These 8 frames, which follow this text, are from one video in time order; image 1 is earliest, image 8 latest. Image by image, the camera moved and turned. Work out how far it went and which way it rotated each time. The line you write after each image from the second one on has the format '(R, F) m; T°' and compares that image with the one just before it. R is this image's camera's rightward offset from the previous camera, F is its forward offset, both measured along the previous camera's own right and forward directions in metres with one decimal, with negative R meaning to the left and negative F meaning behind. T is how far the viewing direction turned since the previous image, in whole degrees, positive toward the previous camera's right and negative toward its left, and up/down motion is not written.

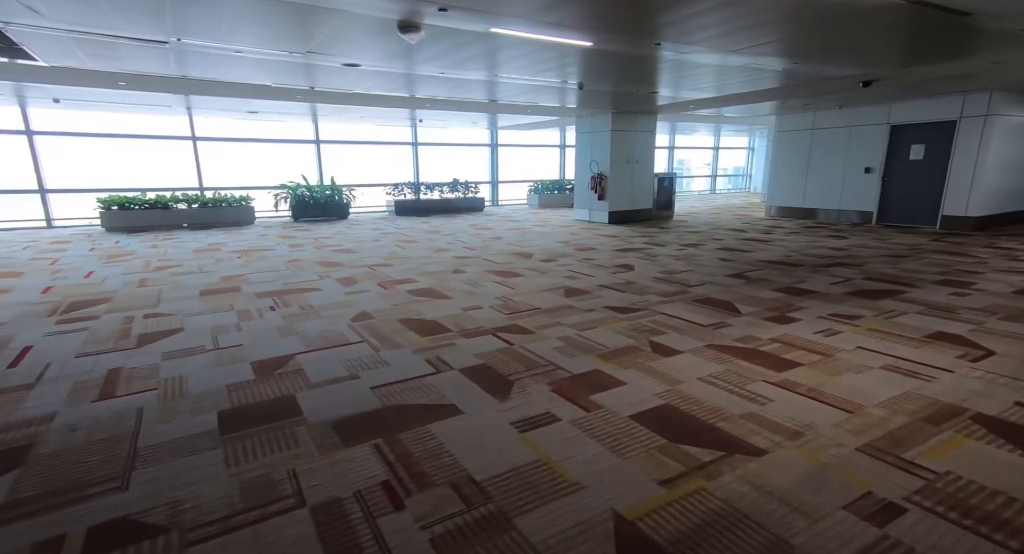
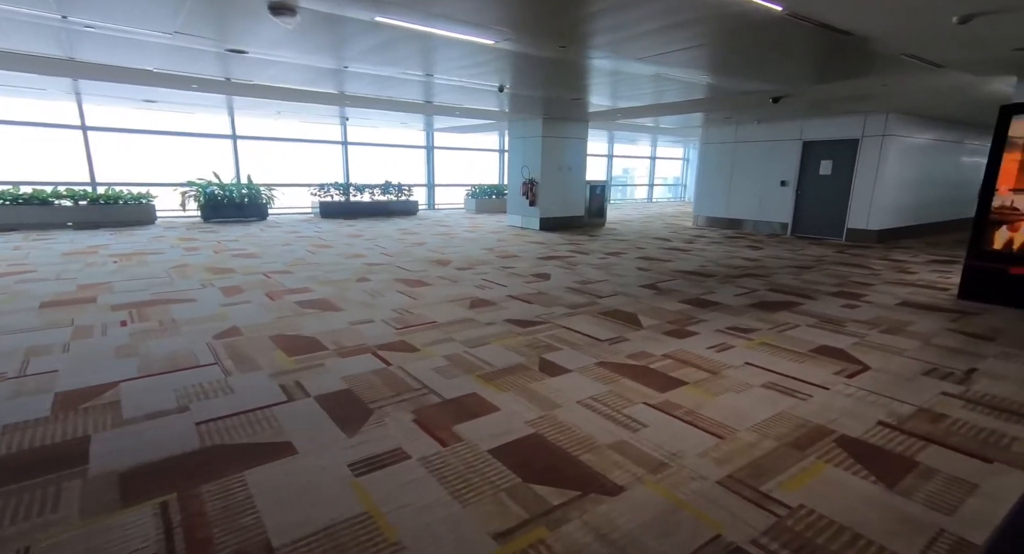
(+0.3, +0.1) m; +6°
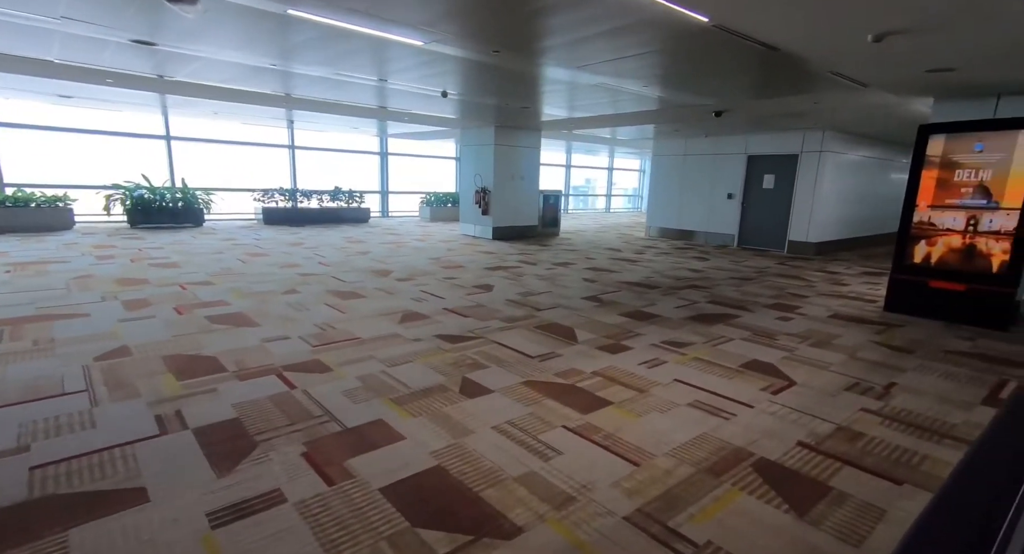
(+0.2, +0.1) m; +4°
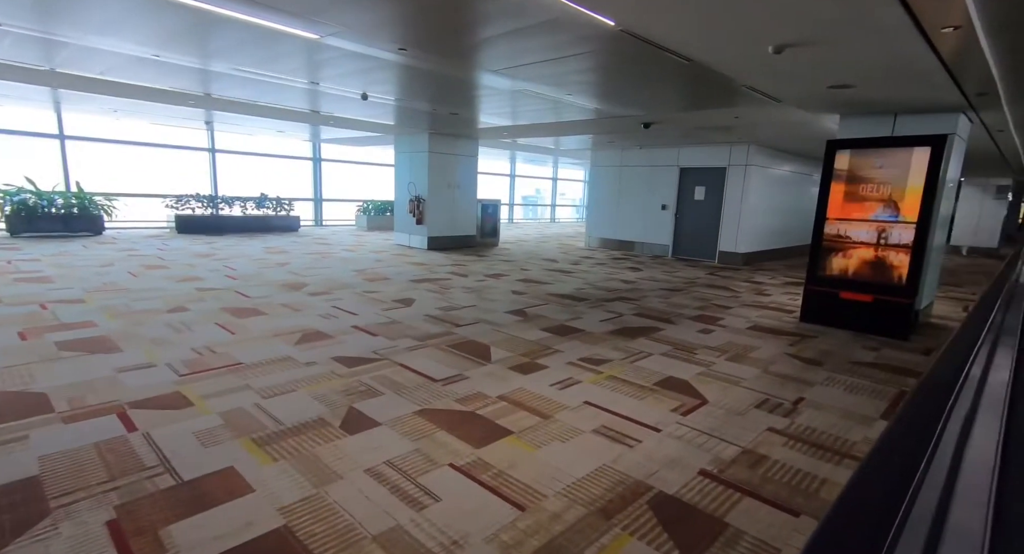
(+0.2, +0.2) m; +6°
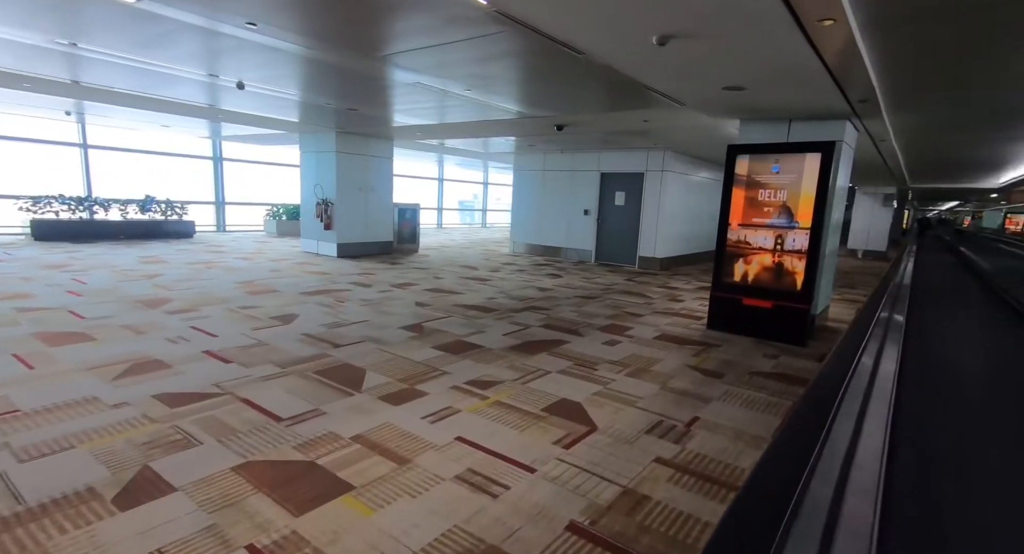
(+0.4, +0.4) m; +7°
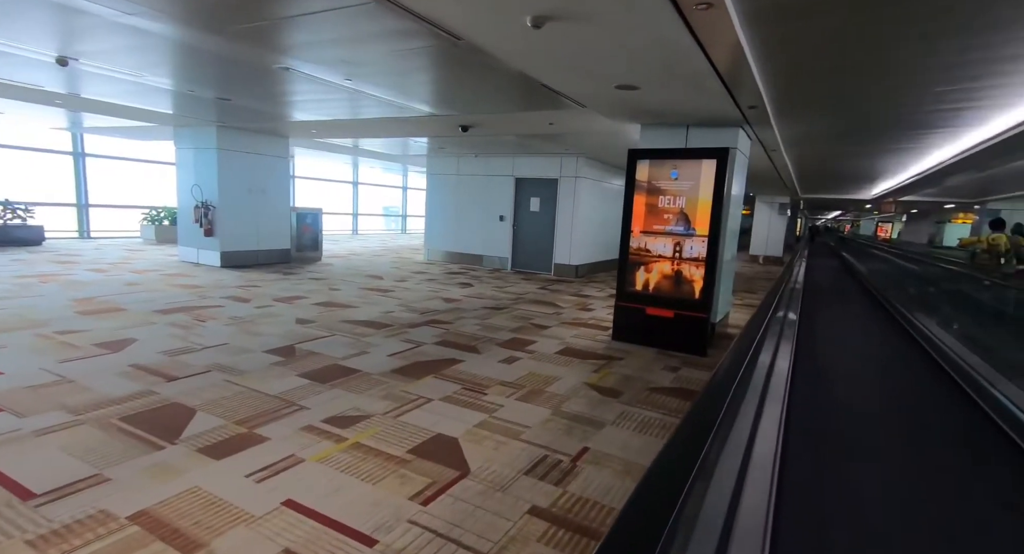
(+0.3, +0.4) m; +8°
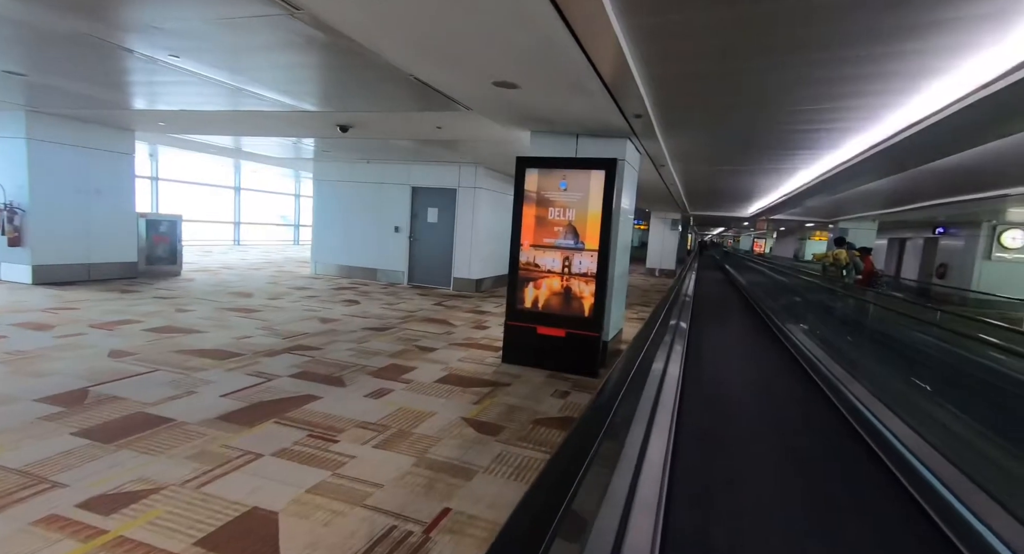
(+0.3, +0.5) m; +10°
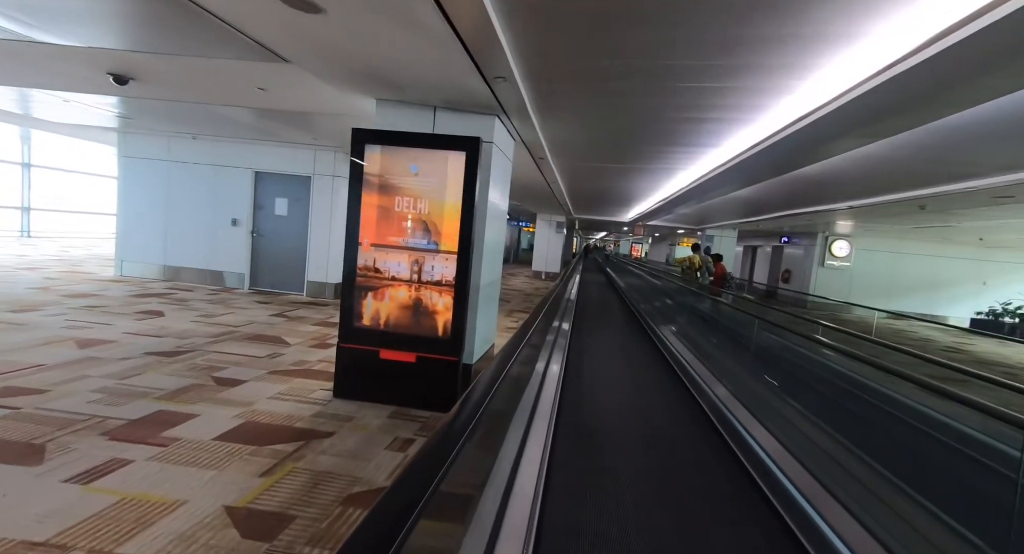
(+0.5, +1.2) m; +12°
